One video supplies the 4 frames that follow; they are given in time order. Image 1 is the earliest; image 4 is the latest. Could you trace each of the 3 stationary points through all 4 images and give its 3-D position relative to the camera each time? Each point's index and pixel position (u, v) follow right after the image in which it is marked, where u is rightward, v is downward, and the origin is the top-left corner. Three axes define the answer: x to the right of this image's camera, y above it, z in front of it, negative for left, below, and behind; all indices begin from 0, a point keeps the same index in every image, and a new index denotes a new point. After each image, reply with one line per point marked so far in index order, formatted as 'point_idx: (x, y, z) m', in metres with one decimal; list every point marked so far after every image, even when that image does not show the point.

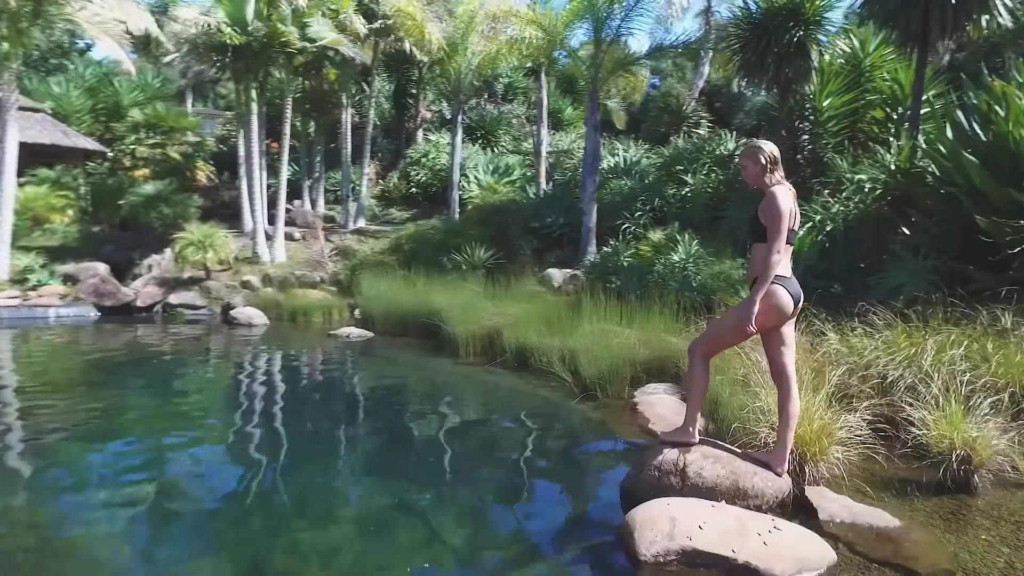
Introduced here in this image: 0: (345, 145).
0: (-4.1, +3.6, +16.4) m
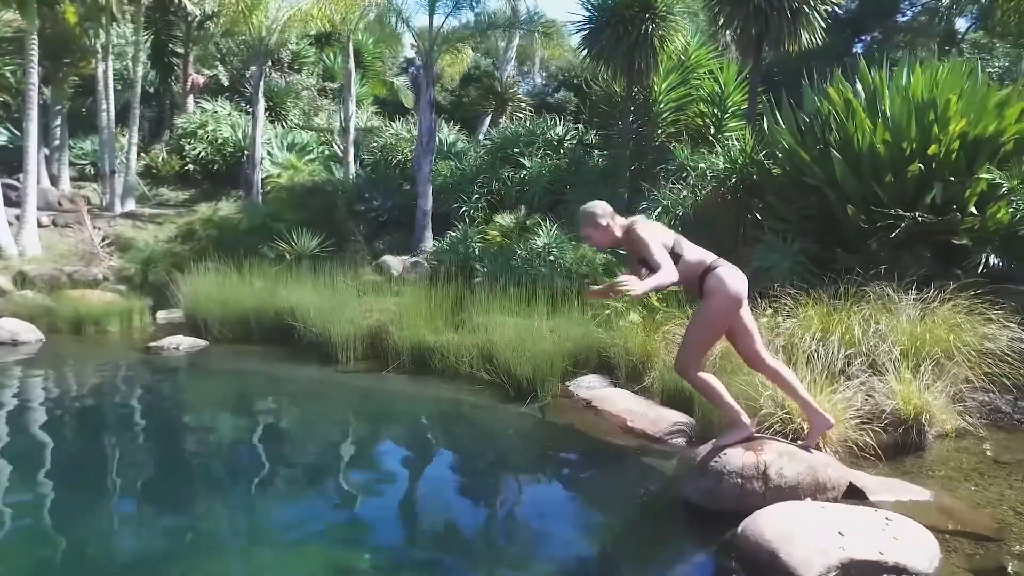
0: (-8.2, +3.6, +13.2) m
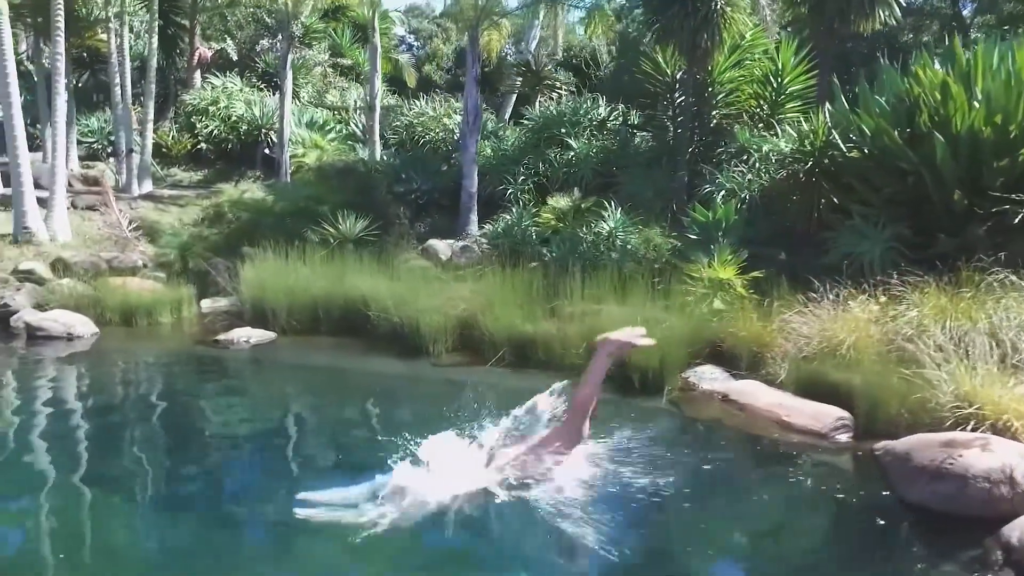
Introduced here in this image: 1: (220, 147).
0: (-7.4, +3.9, +12.4) m
1: (-6.6, +3.2, +15.0) m
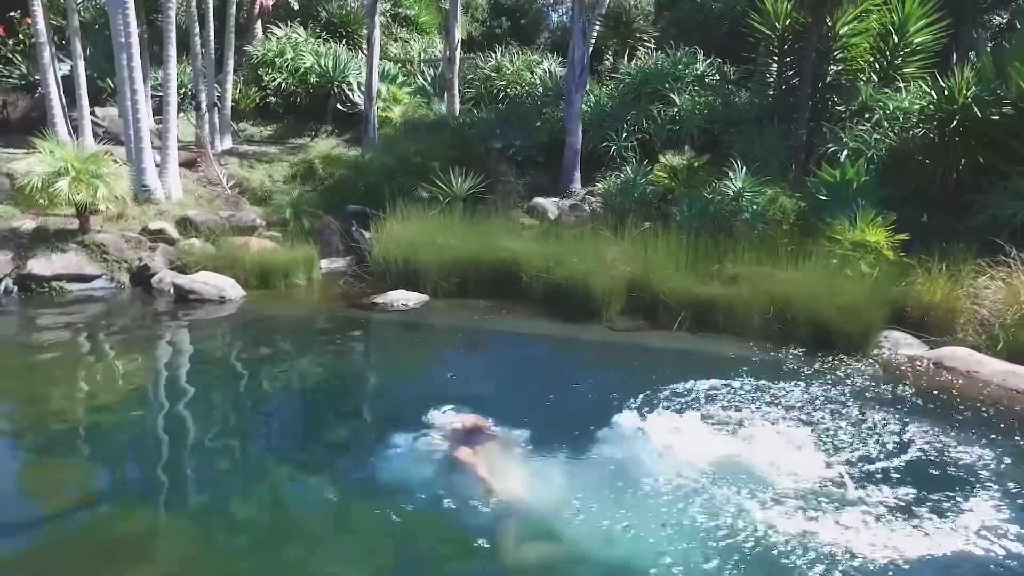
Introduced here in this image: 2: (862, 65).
0: (-5.6, +4.6, +11.8) m
1: (-4.9, +4.1, +14.5) m
2: (+5.7, +3.6, +10.8) m
